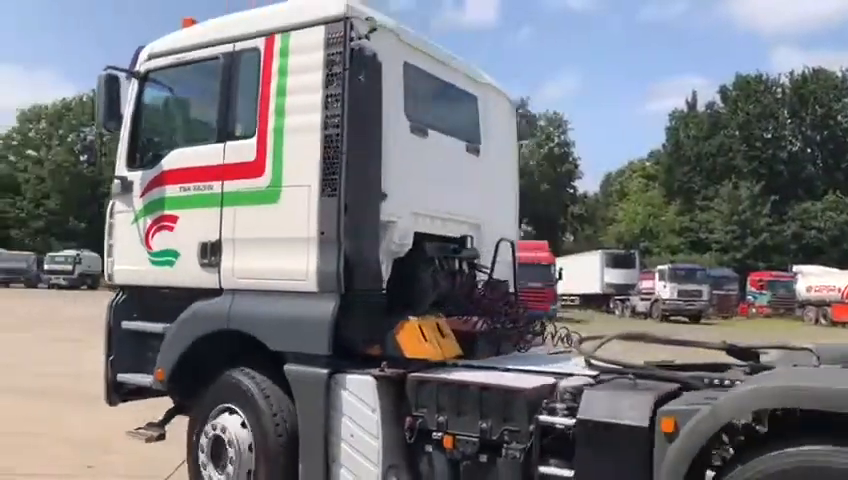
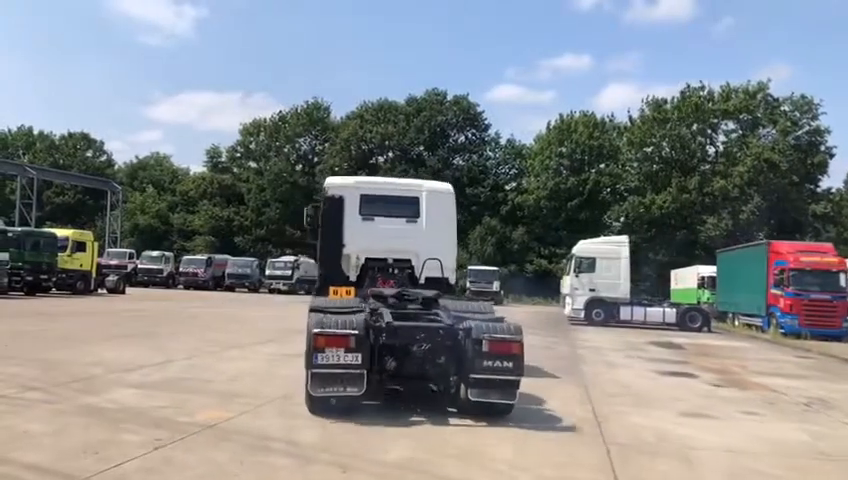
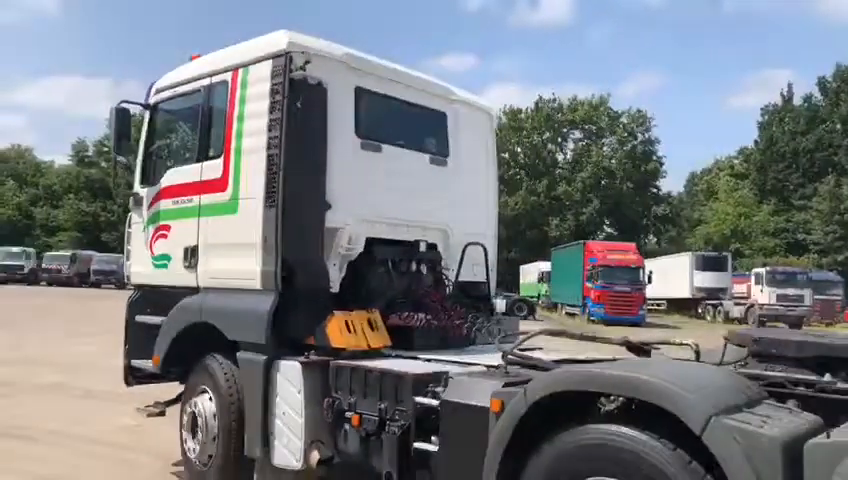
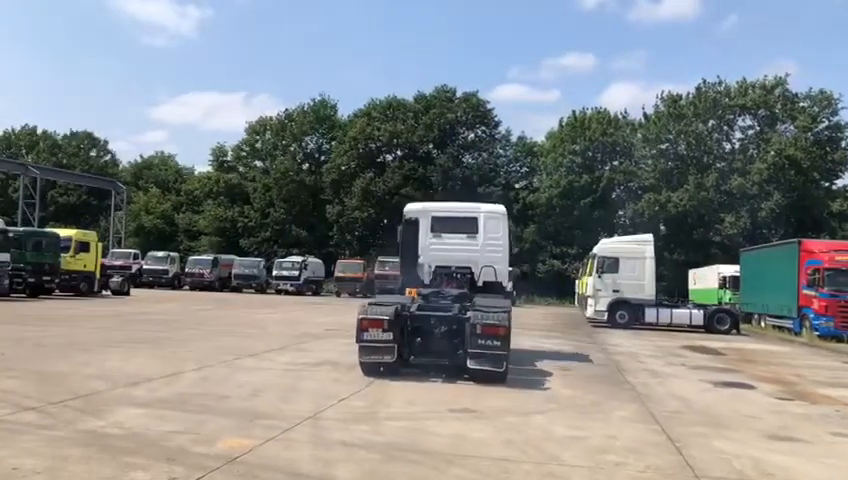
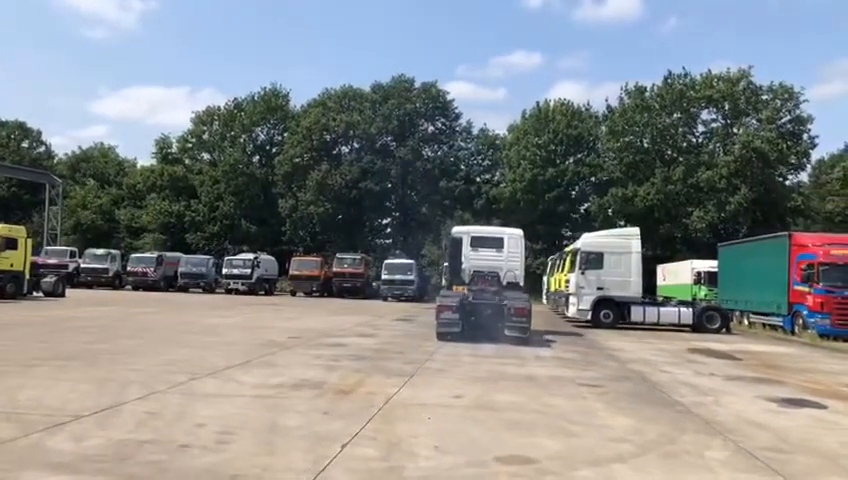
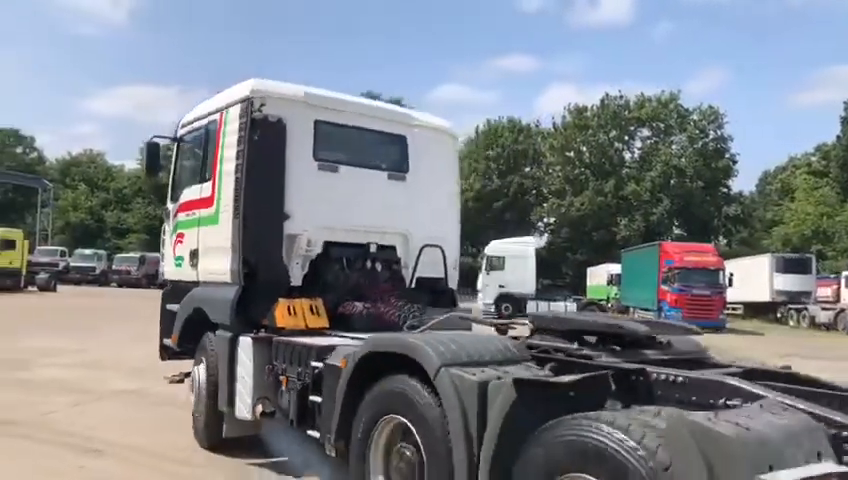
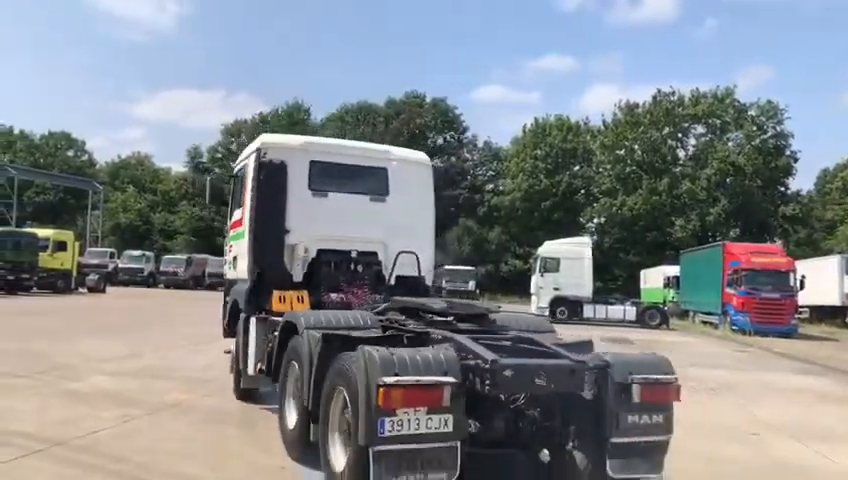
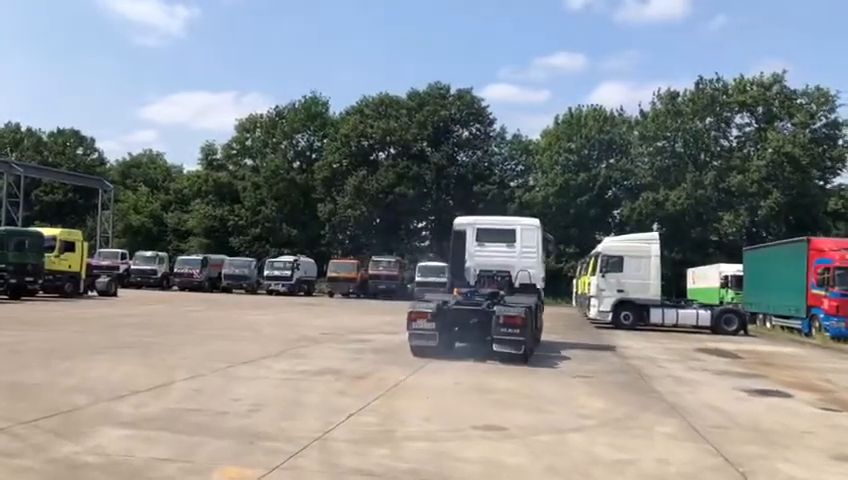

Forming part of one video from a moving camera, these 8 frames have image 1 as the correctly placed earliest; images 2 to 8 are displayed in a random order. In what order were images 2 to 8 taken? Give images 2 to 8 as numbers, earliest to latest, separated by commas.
3, 6, 7, 2, 4, 8, 5
